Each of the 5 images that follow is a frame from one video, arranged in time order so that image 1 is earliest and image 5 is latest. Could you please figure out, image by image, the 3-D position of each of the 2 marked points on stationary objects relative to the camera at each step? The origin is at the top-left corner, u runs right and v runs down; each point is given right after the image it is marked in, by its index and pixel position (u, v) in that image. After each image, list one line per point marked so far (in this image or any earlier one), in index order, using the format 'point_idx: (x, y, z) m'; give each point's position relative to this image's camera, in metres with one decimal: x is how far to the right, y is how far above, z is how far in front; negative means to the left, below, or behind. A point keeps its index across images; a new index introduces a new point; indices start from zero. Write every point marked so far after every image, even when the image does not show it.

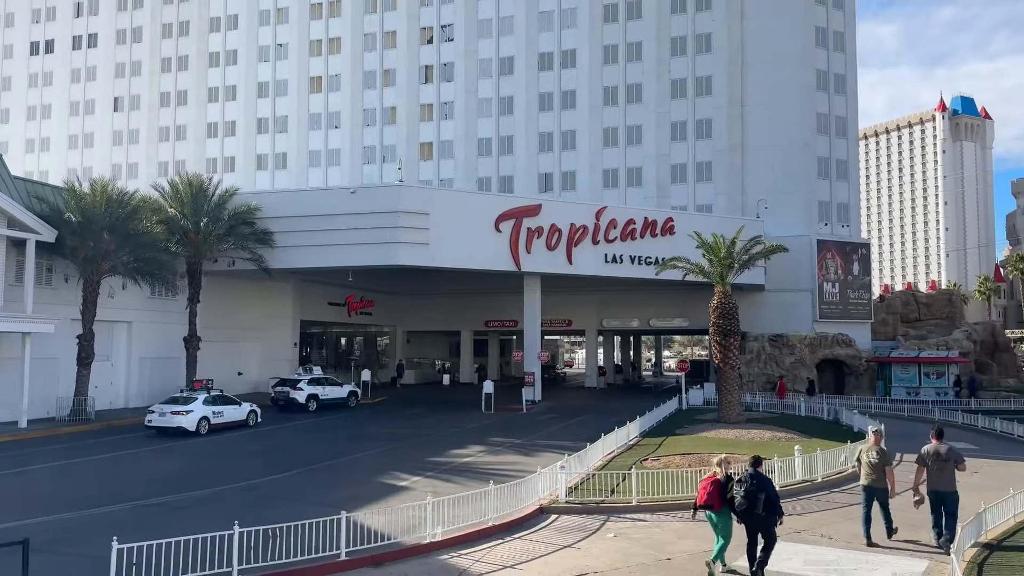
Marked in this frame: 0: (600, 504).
0: (+1.6, -4.0, +14.5) m
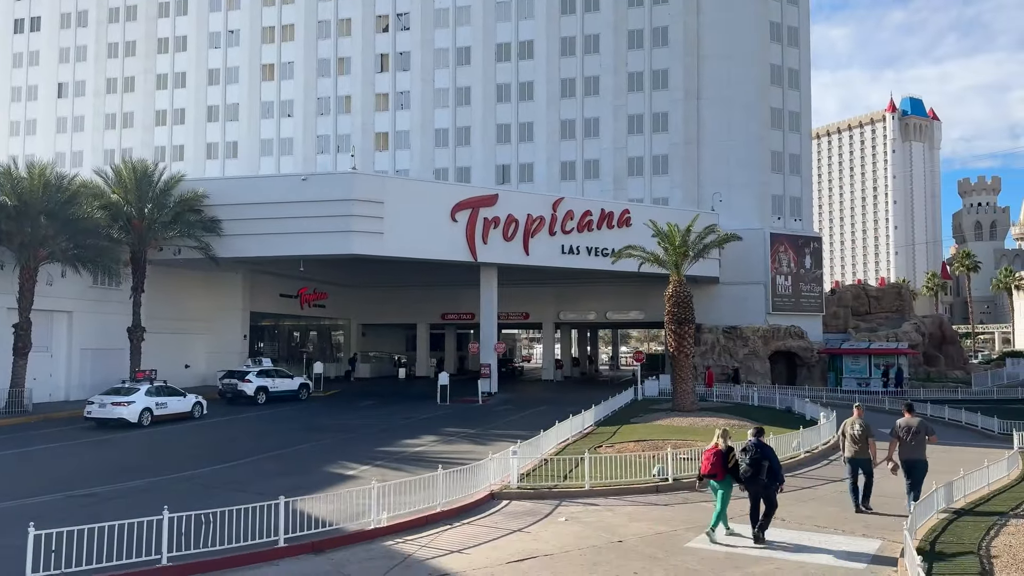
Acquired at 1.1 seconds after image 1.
0: (+0.7, -3.6, +14.2) m
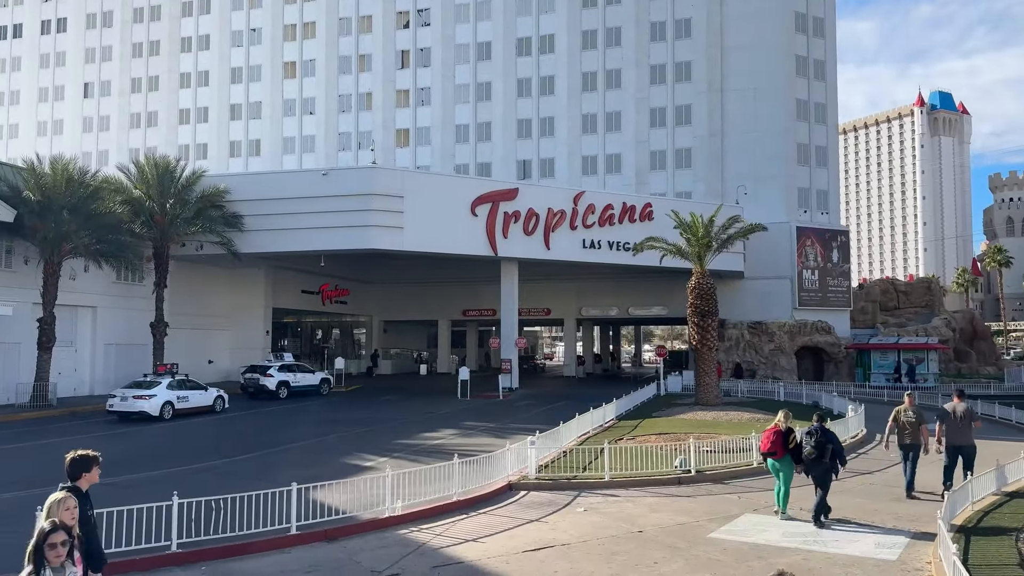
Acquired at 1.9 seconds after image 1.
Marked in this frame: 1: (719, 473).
0: (+1.1, -3.4, +13.9) m
1: (+3.9, -3.5, +14.7) m
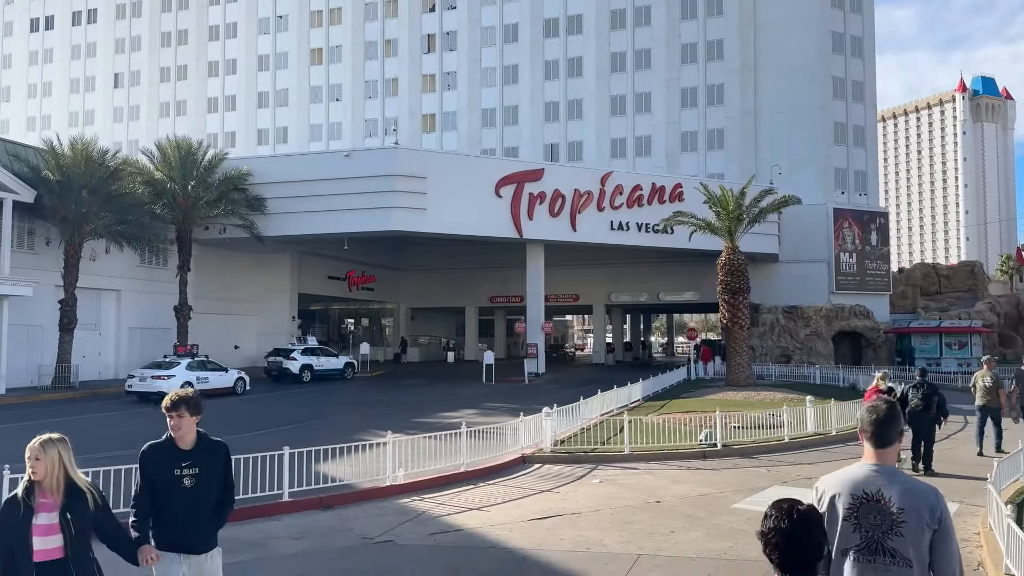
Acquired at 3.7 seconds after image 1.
0: (+1.3, -2.8, +13.2) m
1: (+4.1, -2.8, +13.8) m
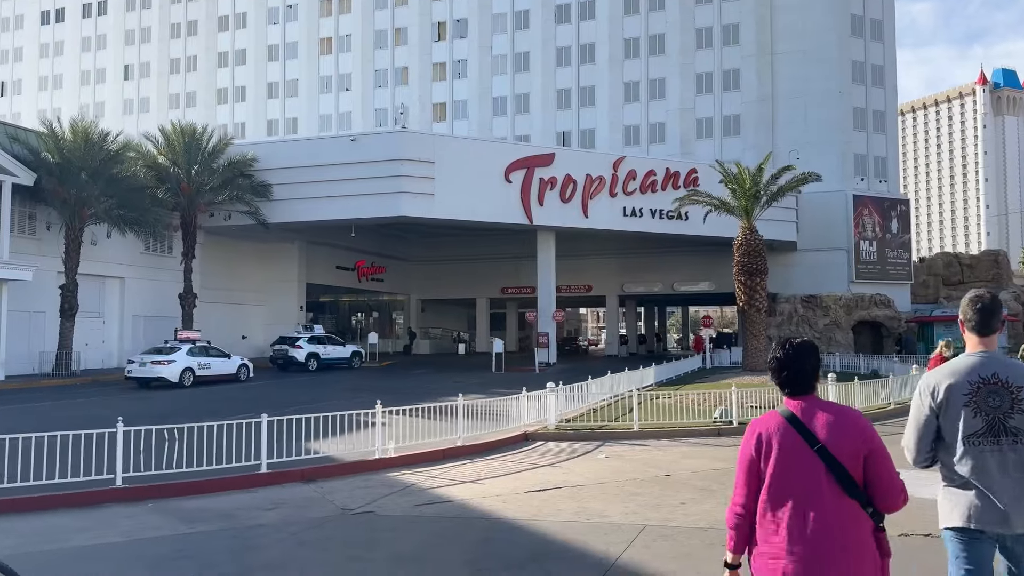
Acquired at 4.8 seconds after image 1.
0: (+1.3, -2.3, +12.4) m
1: (+4.2, -2.3, +13.0) m
